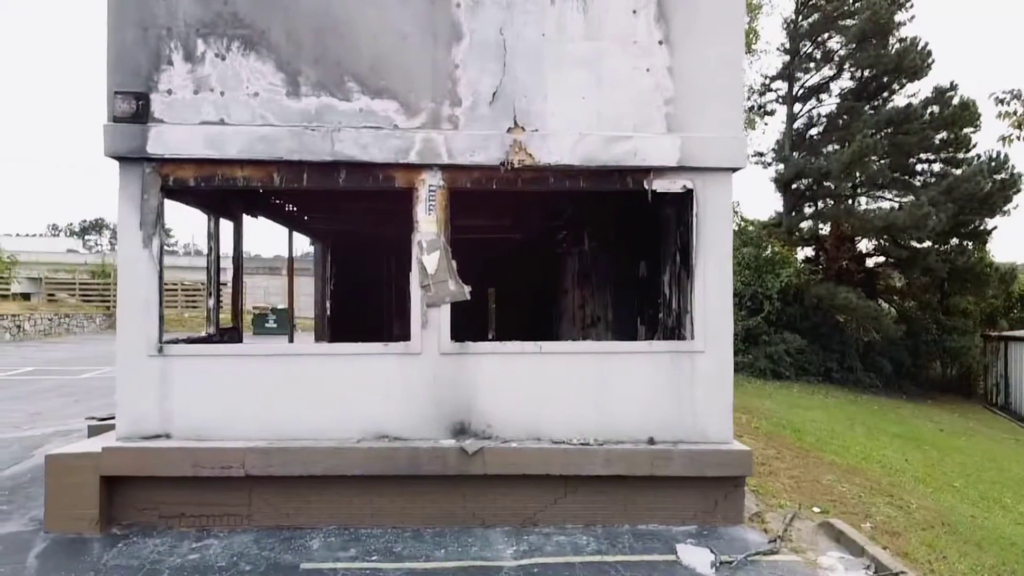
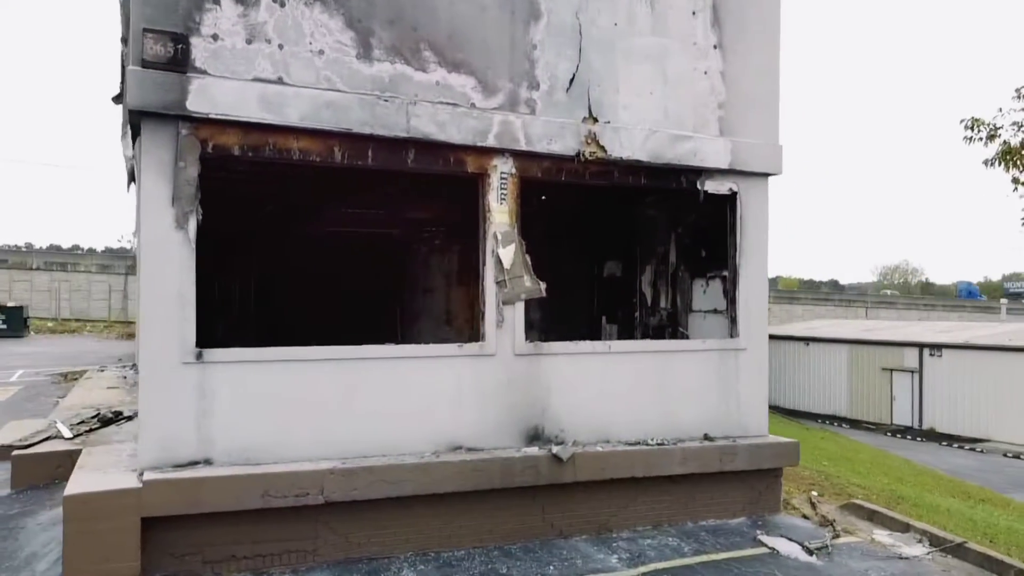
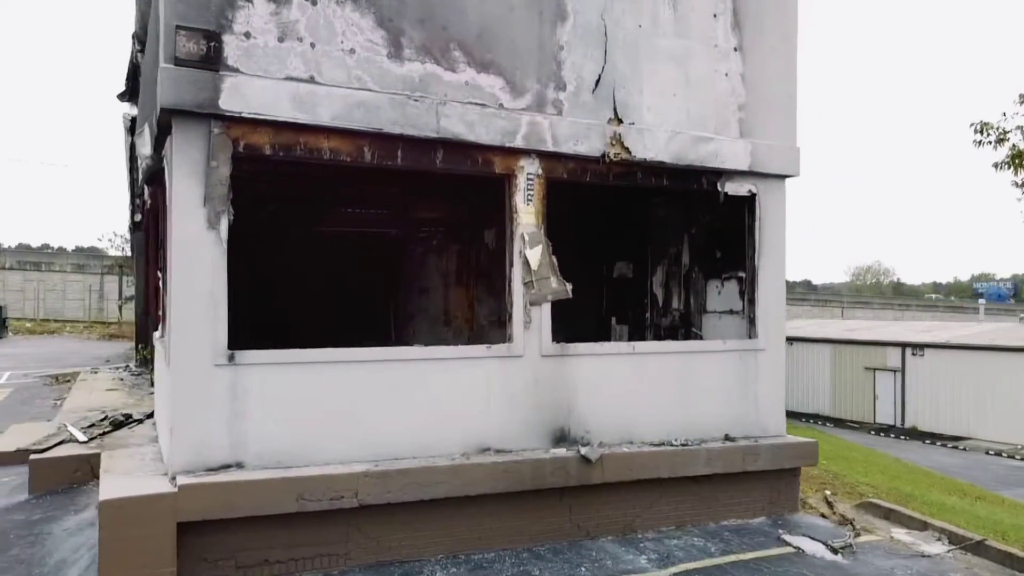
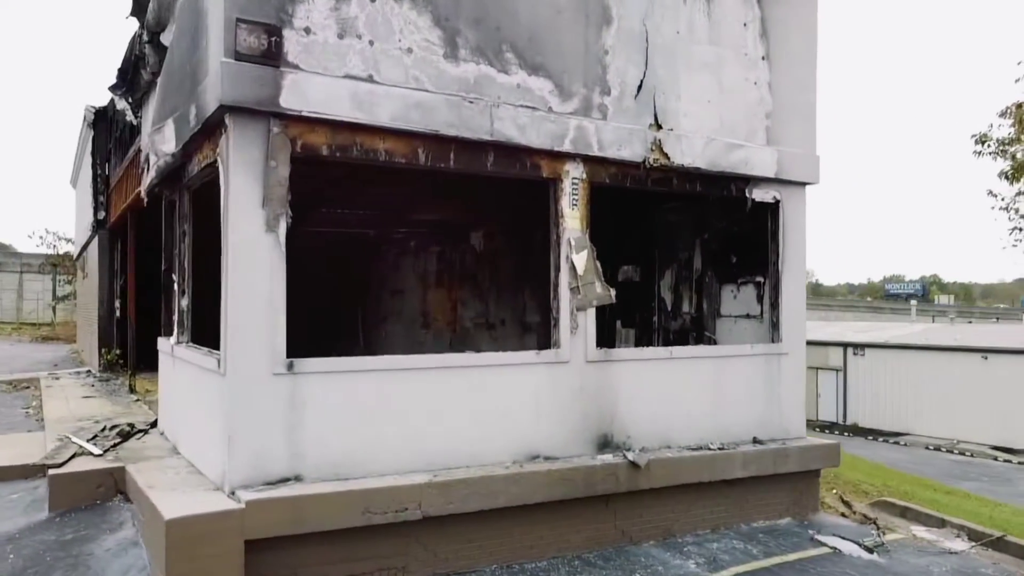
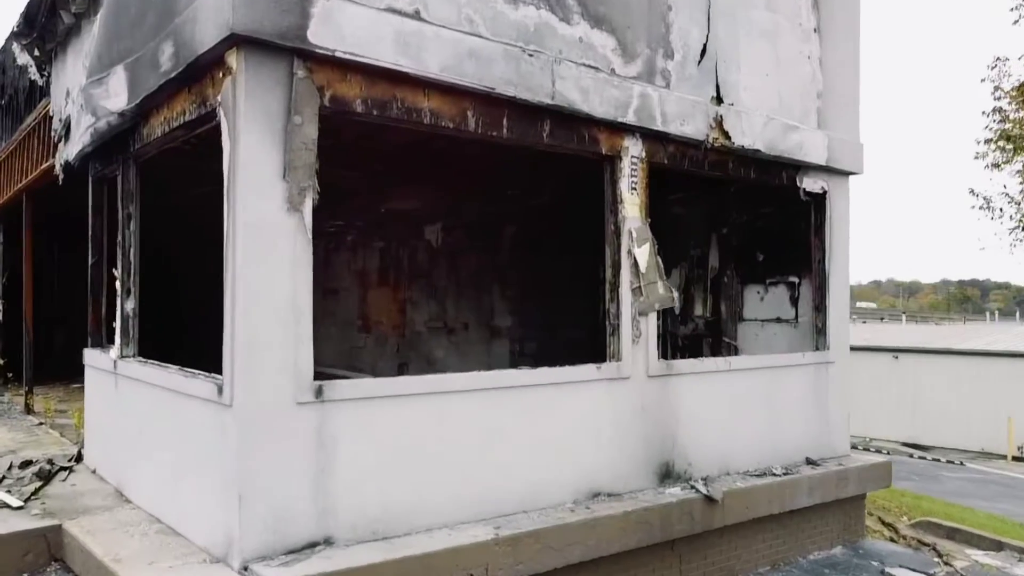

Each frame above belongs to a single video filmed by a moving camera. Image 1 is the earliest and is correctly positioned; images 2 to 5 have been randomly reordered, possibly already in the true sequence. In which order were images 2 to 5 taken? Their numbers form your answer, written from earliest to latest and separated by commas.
2, 3, 4, 5
